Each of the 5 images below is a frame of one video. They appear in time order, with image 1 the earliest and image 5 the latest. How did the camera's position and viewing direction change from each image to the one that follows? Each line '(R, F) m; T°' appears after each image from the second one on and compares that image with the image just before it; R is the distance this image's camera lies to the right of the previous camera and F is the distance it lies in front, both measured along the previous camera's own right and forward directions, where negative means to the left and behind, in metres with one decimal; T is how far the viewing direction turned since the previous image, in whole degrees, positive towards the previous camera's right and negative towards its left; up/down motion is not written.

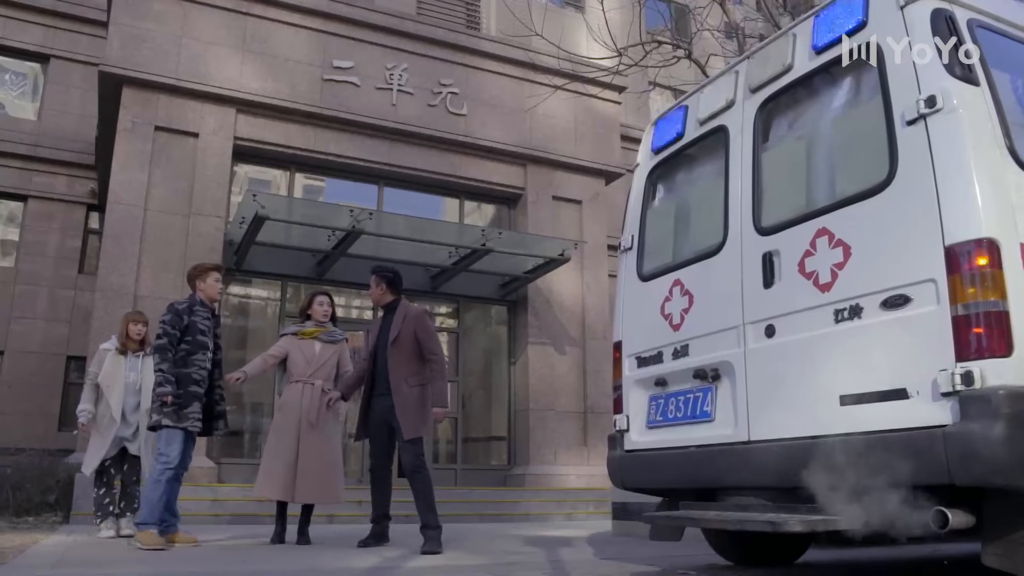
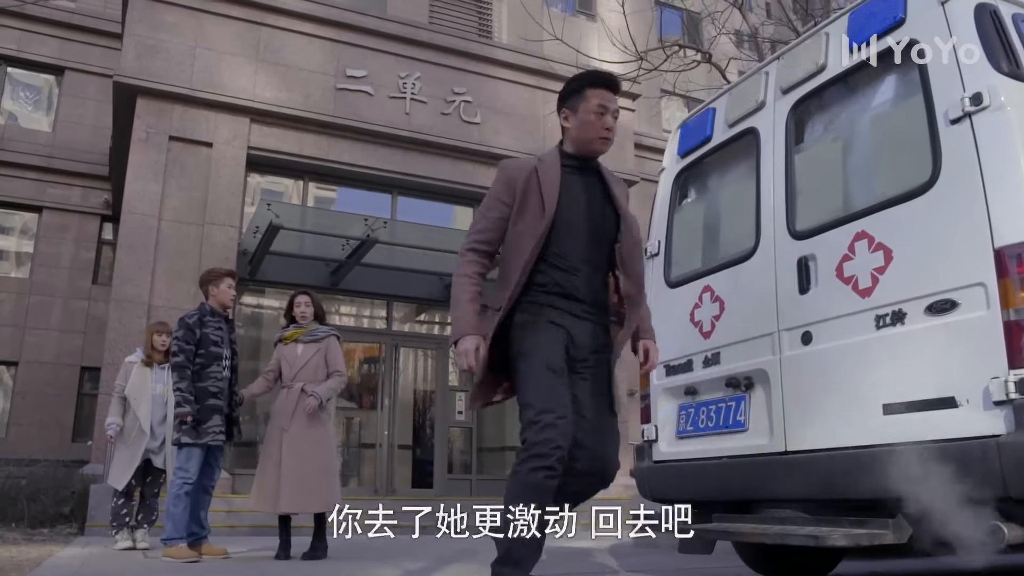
(-0.1, +0.1) m; -1°
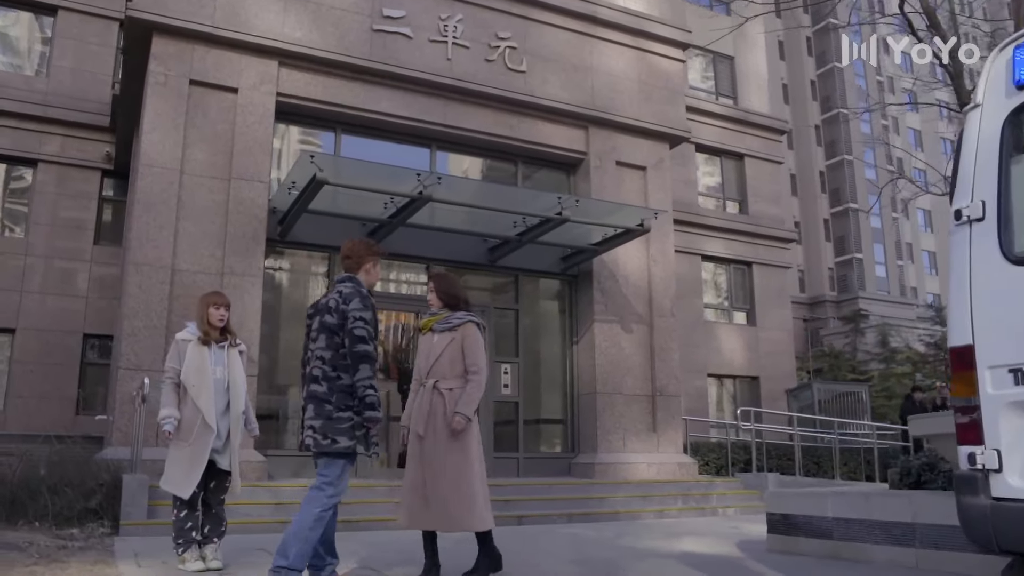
(-1.0, +1.0) m; +2°
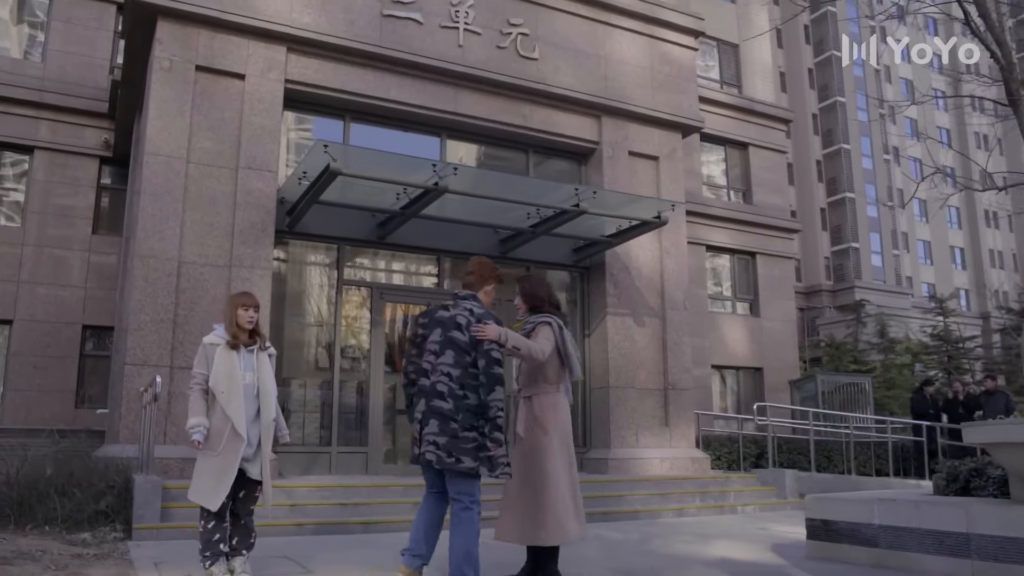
(-0.3, +0.2) m; +1°
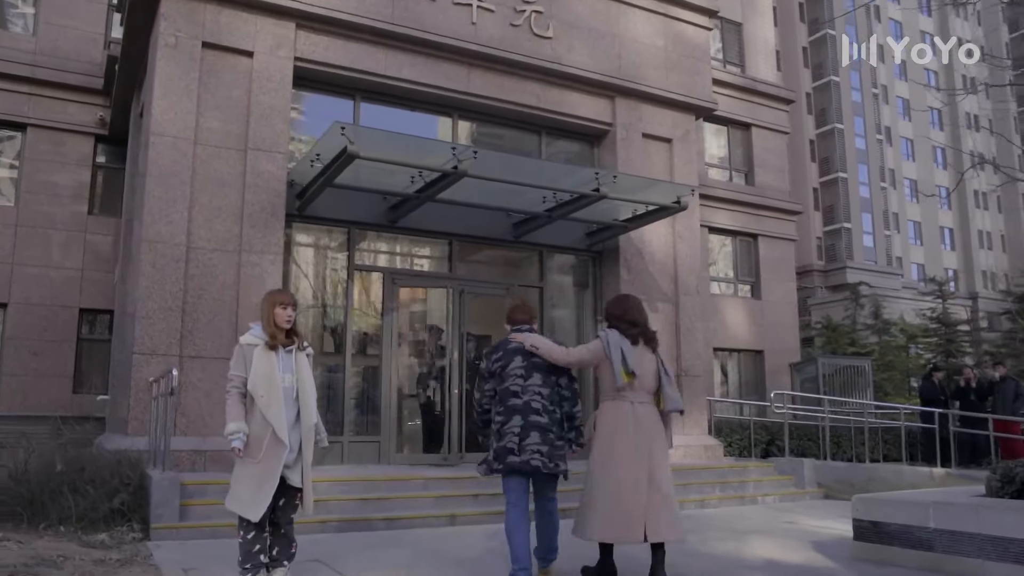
(-0.4, +0.2) m; +1°
